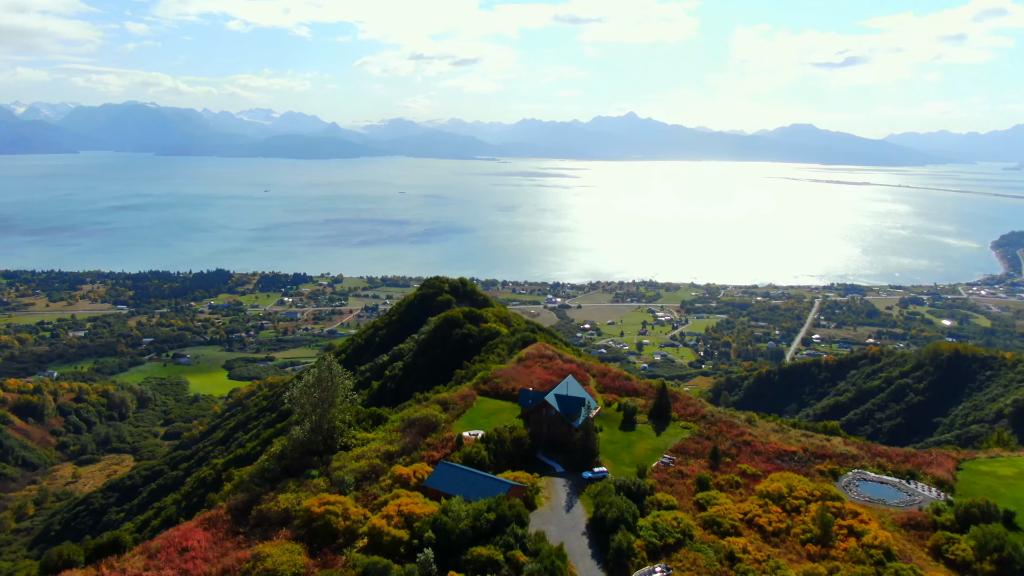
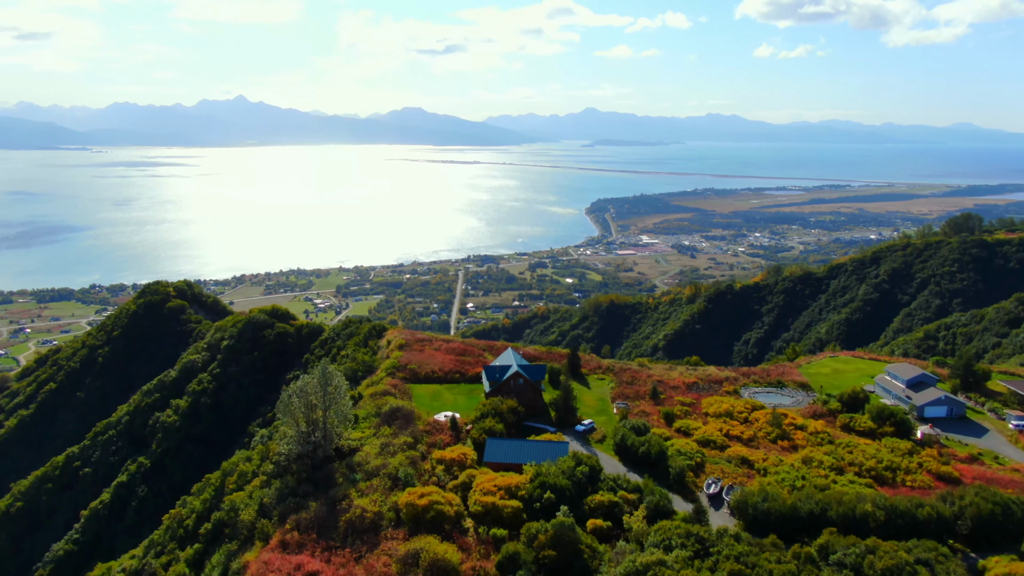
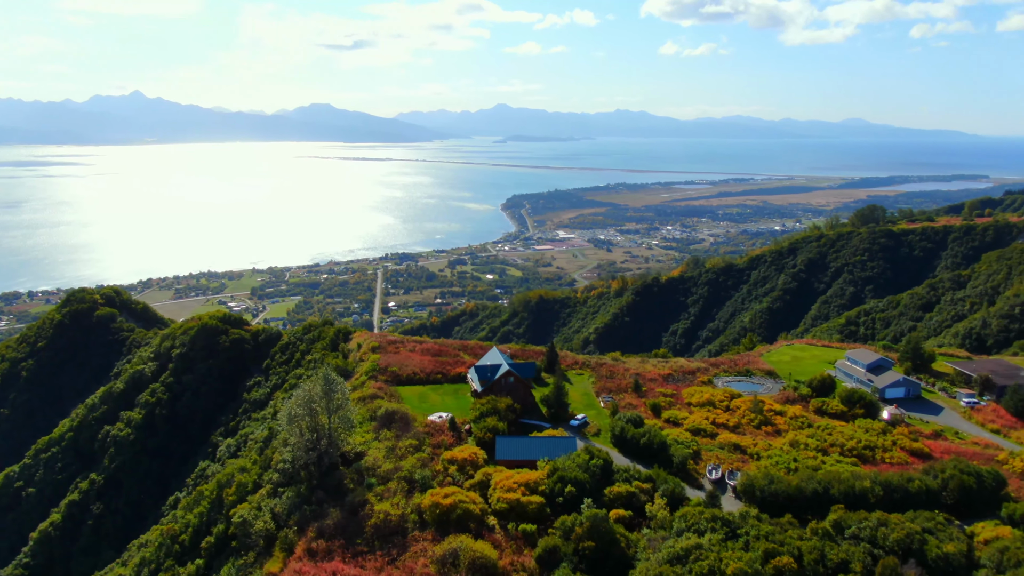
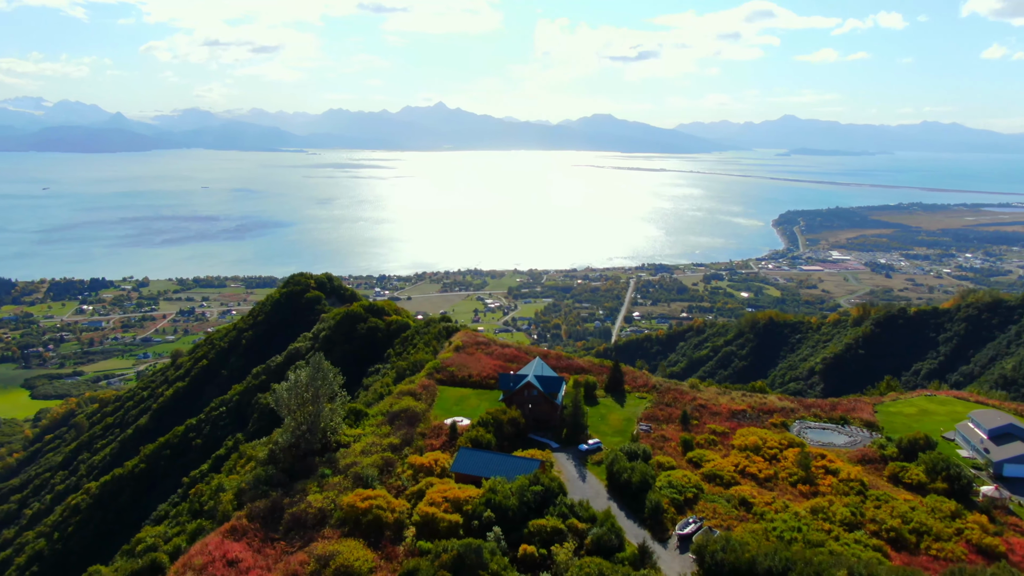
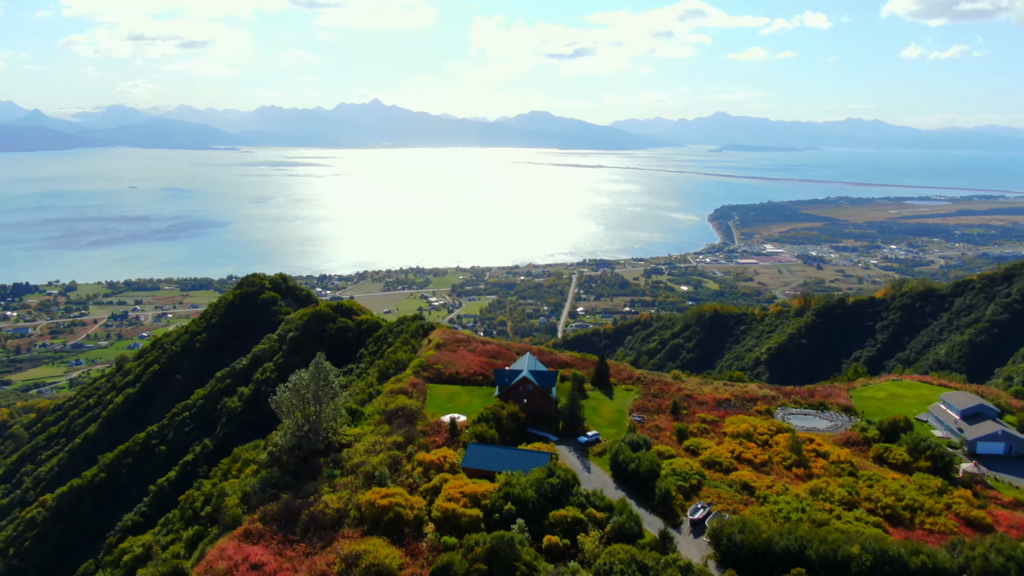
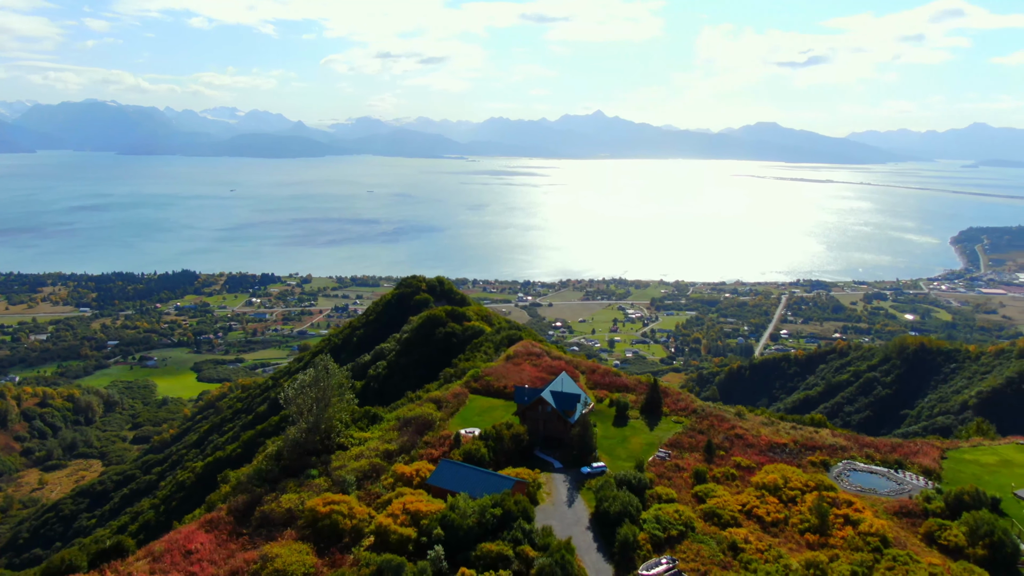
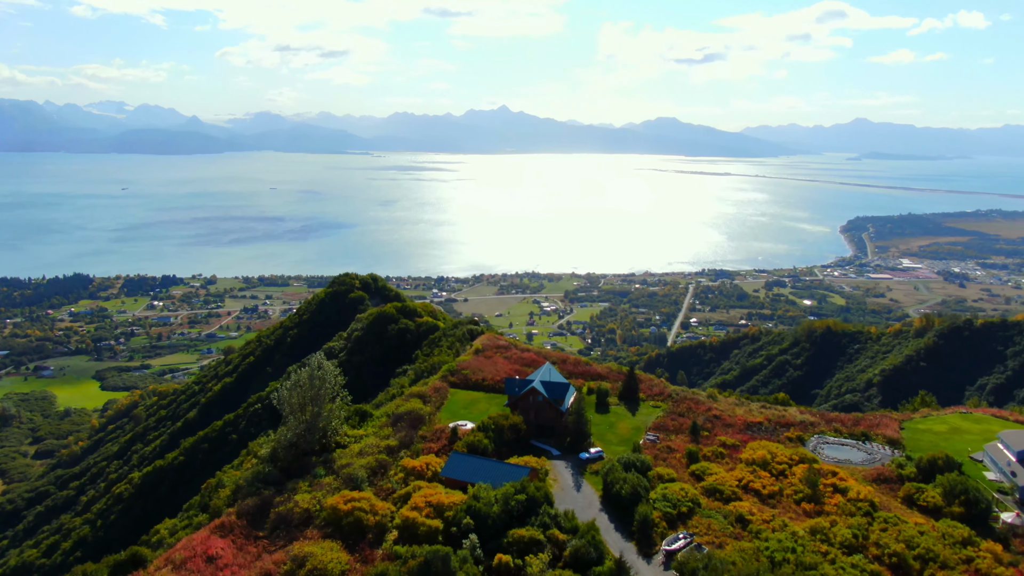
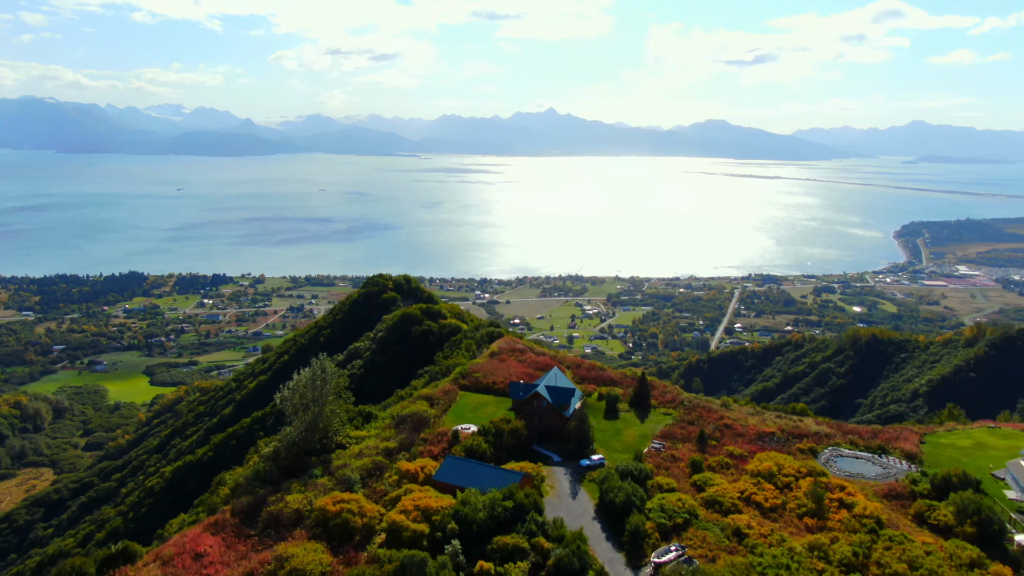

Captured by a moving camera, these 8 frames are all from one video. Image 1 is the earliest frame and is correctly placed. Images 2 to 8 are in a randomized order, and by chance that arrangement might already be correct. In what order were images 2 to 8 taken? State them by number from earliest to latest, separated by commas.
6, 8, 7, 4, 5, 2, 3
